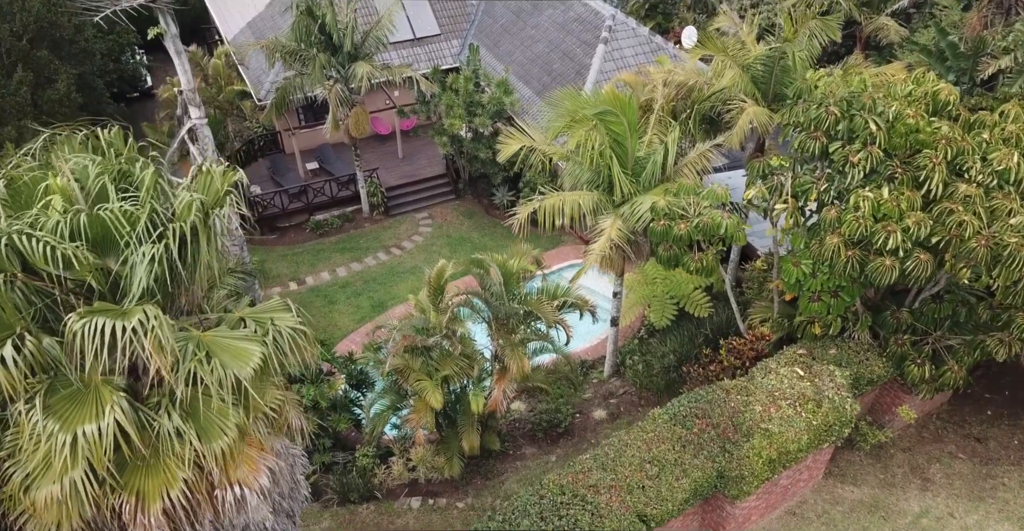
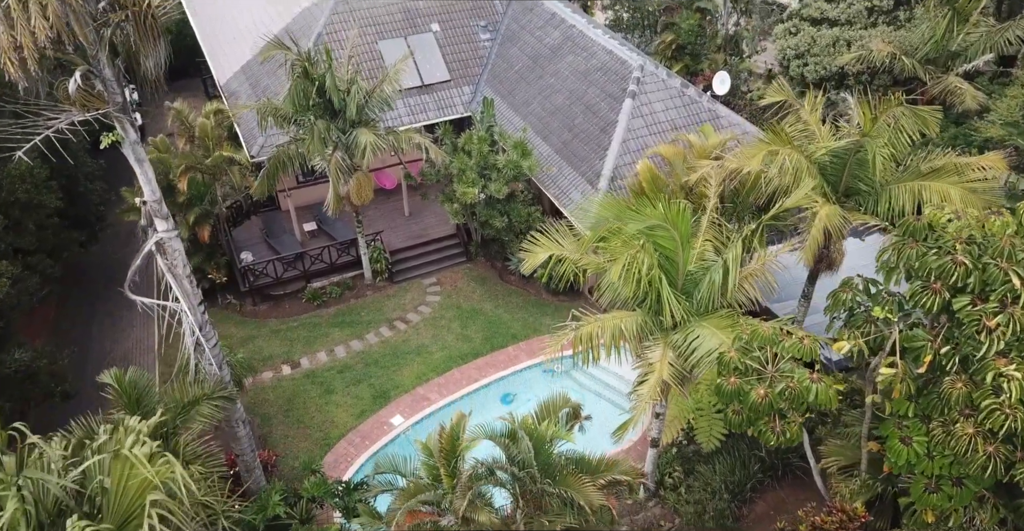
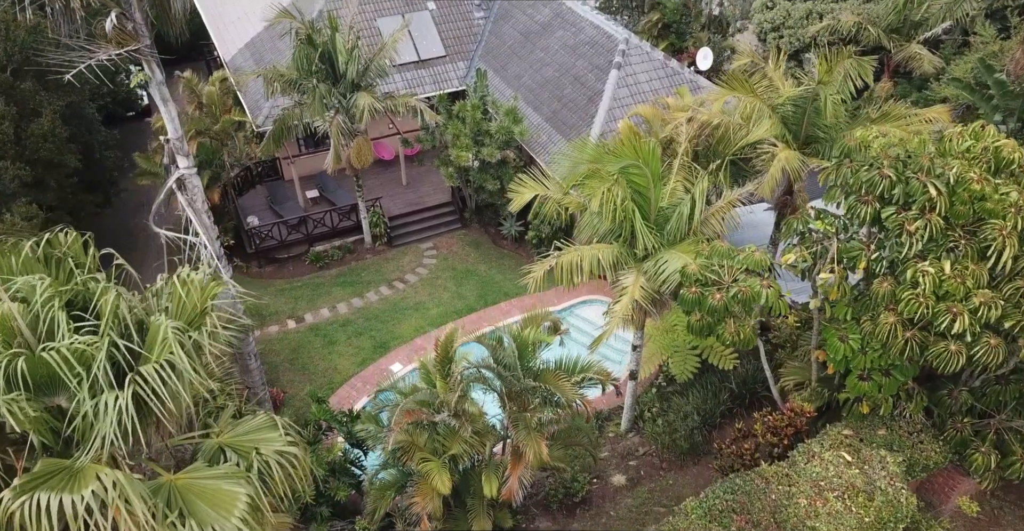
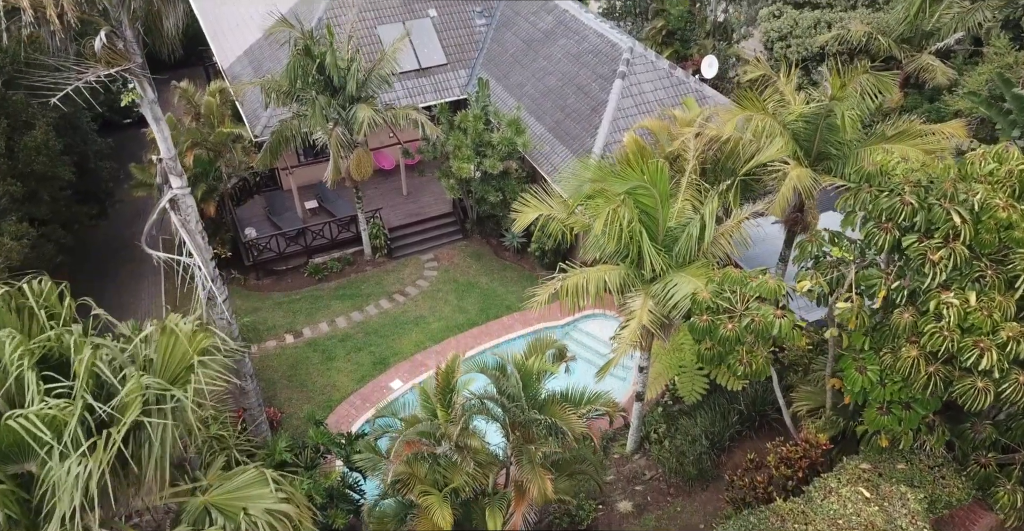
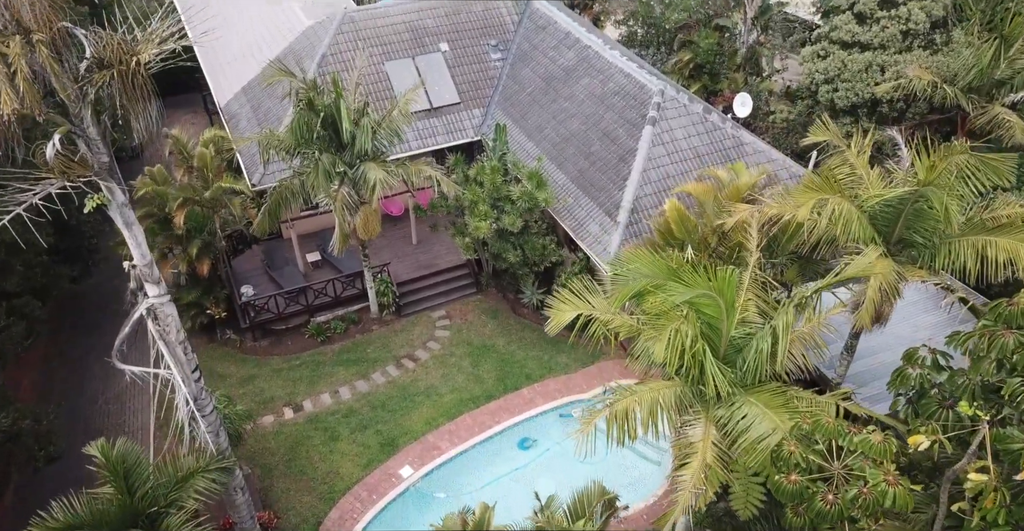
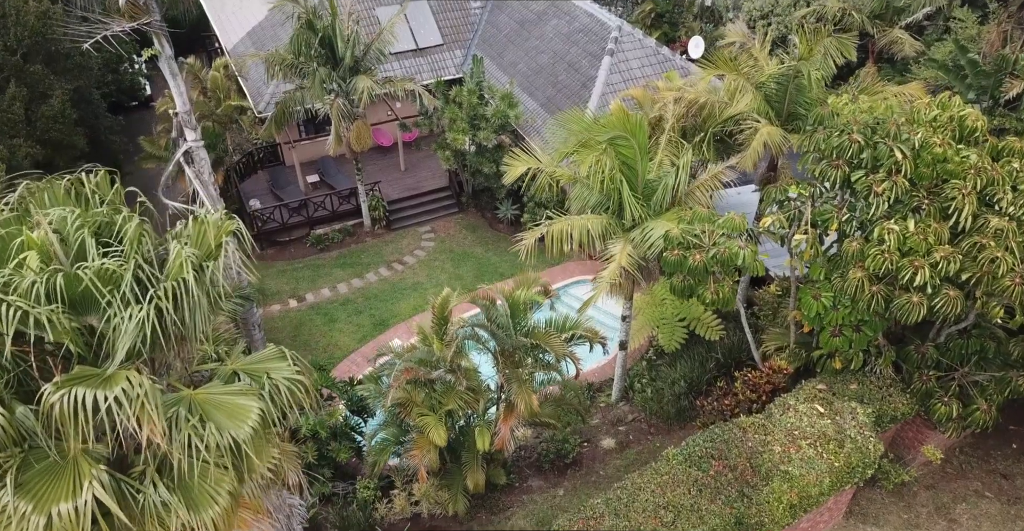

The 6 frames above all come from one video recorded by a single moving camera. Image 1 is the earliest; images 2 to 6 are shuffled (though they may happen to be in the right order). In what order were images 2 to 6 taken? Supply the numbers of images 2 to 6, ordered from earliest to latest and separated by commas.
6, 3, 4, 2, 5
